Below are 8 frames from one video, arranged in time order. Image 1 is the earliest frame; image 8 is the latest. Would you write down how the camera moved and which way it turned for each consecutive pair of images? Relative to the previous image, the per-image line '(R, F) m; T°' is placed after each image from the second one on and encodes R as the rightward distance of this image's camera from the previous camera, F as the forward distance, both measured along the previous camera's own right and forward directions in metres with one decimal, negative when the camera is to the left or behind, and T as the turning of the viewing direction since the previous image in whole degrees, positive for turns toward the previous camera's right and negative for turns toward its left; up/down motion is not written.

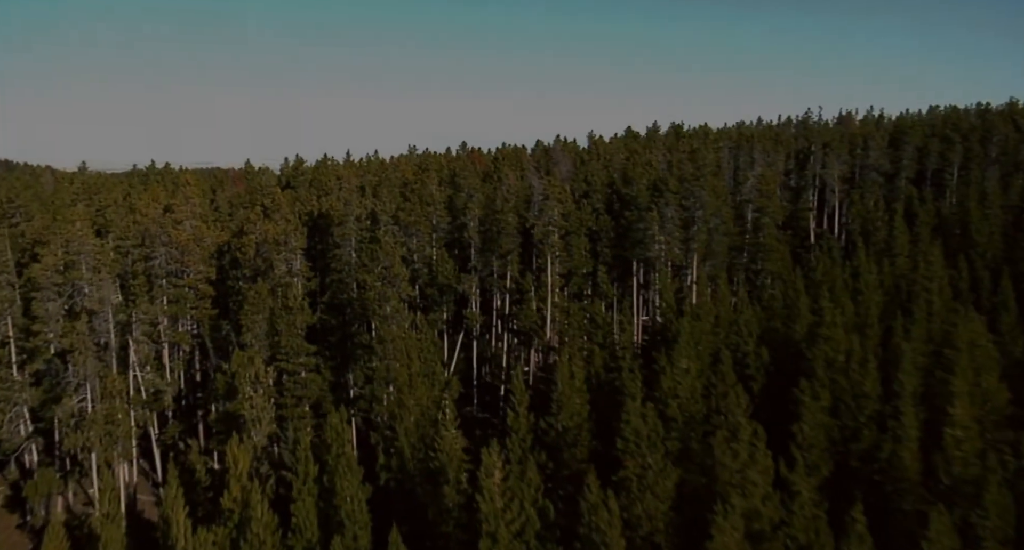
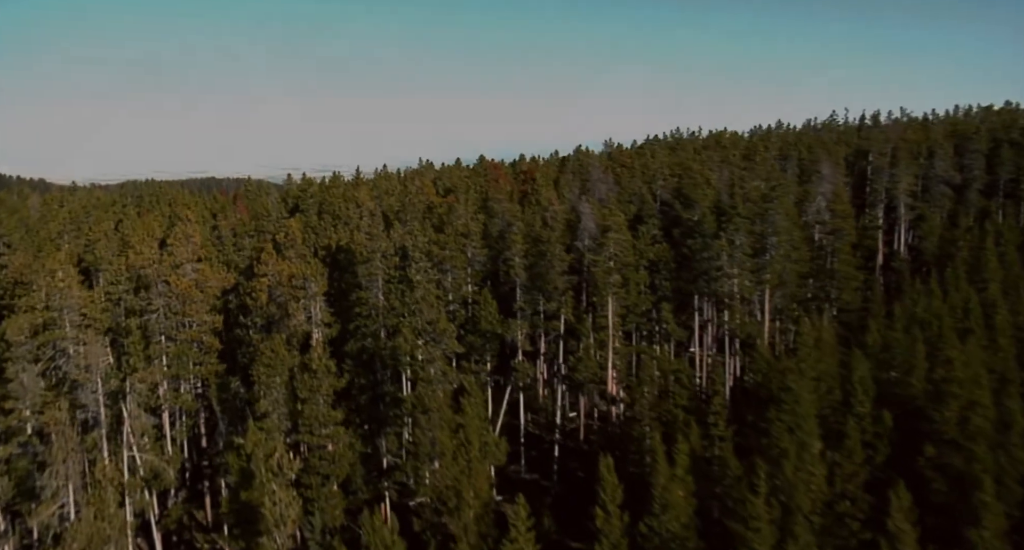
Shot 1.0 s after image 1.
(-3.2, +6.6) m; 0°
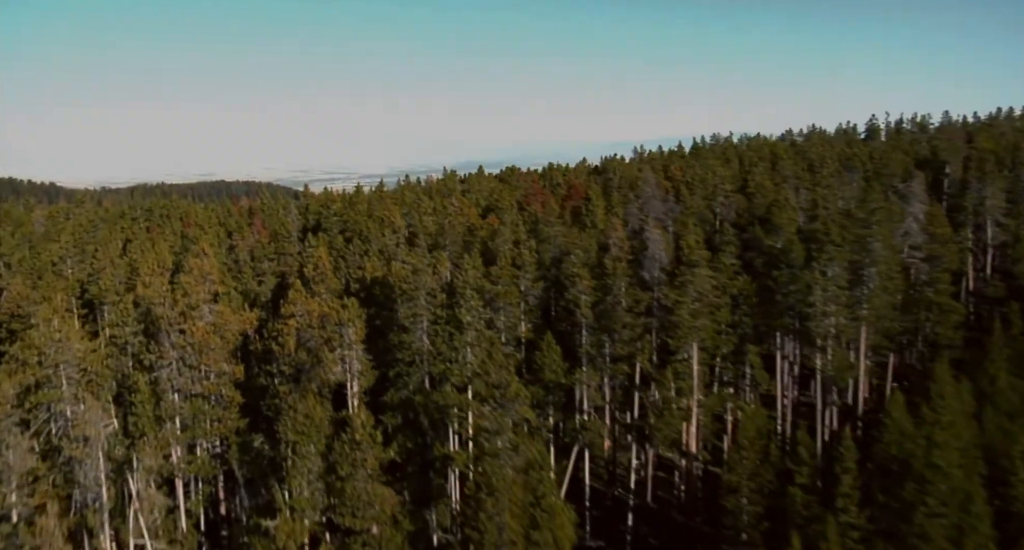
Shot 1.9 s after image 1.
(-2.9, +5.8) m; -1°
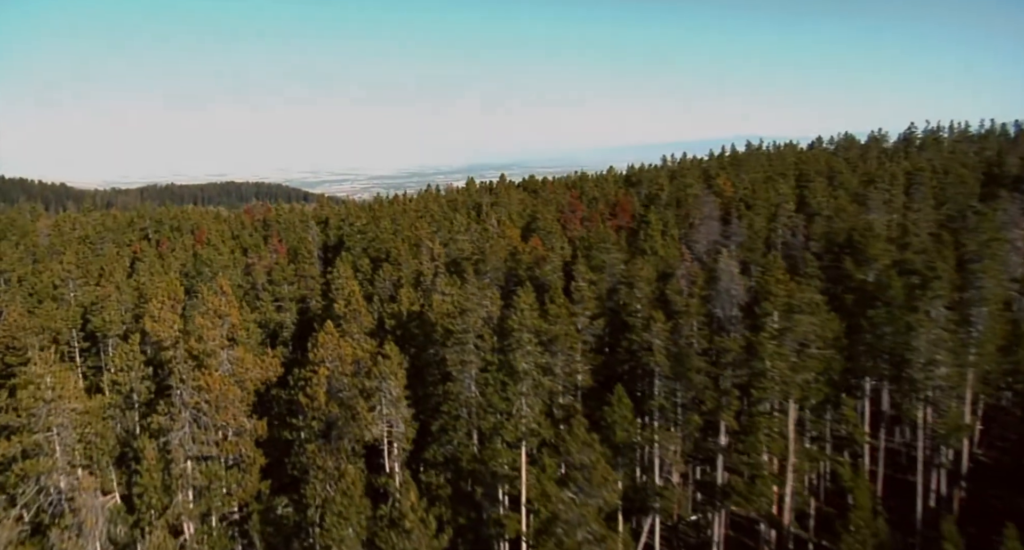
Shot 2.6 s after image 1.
(-2.5, +4.9) m; -1°
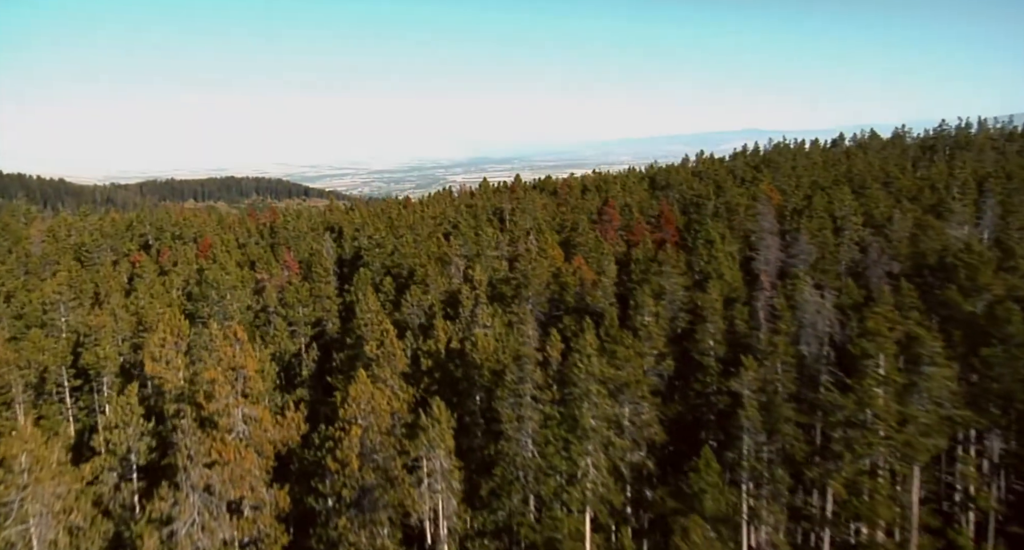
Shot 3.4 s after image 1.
(-2.4, +5.0) m; 0°
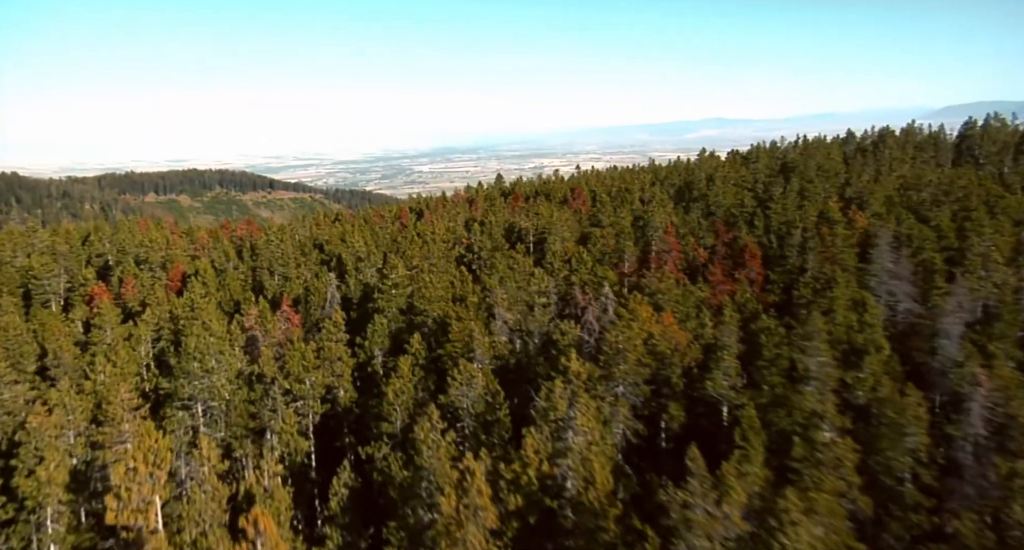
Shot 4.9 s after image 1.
(-4.8, +9.9) m; +2°
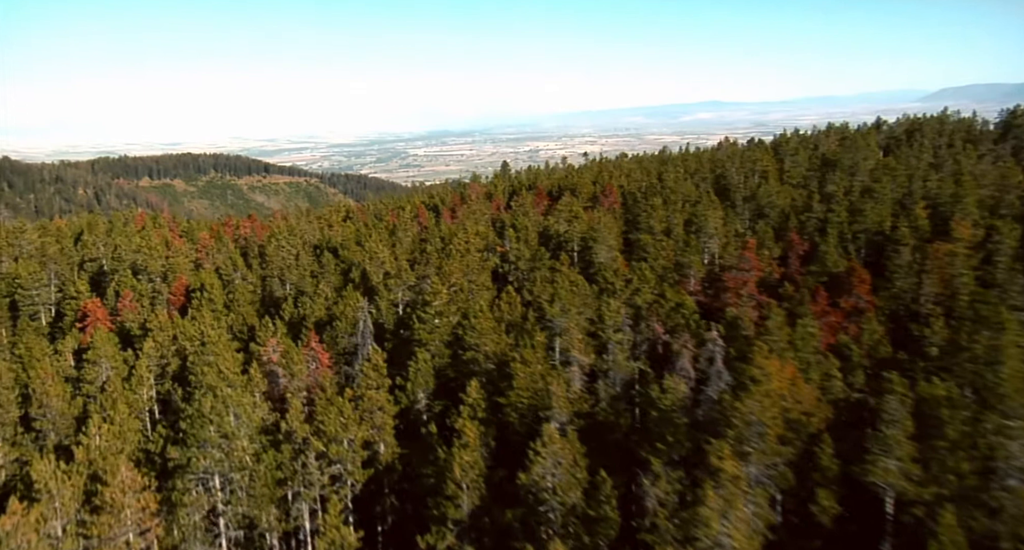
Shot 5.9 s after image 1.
(-3.6, +6.6) m; 0°
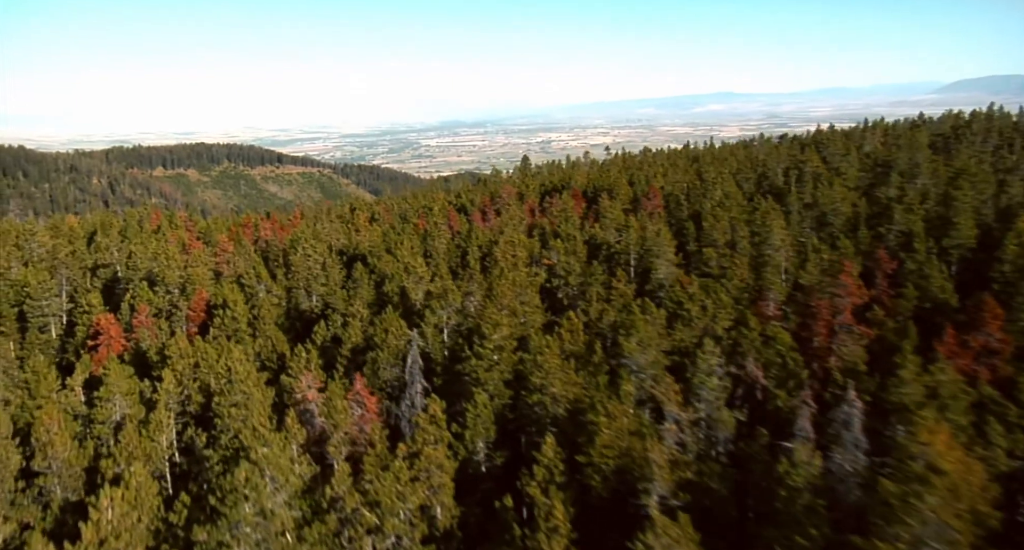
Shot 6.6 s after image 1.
(-2.8, +5.0) m; -1°
